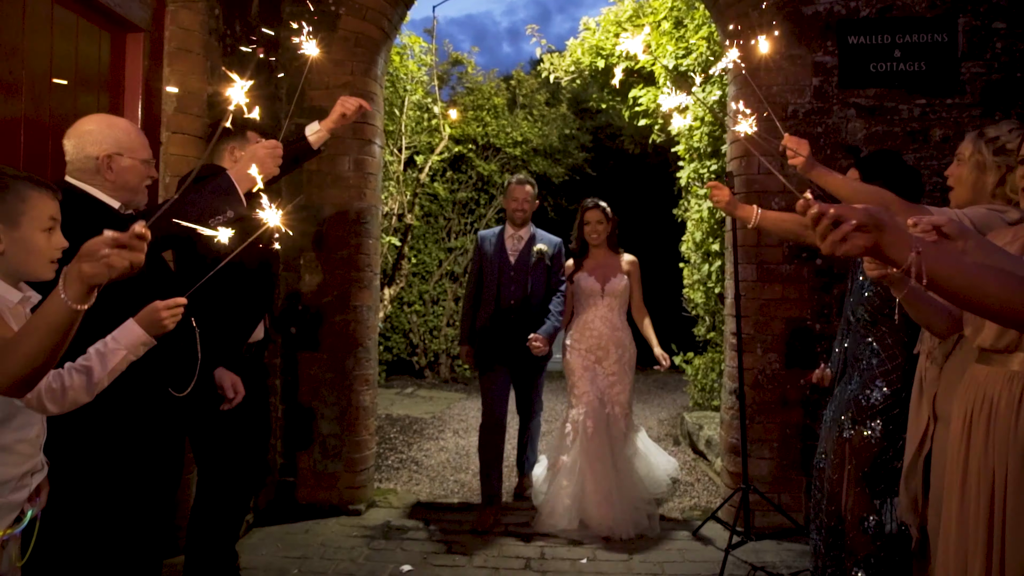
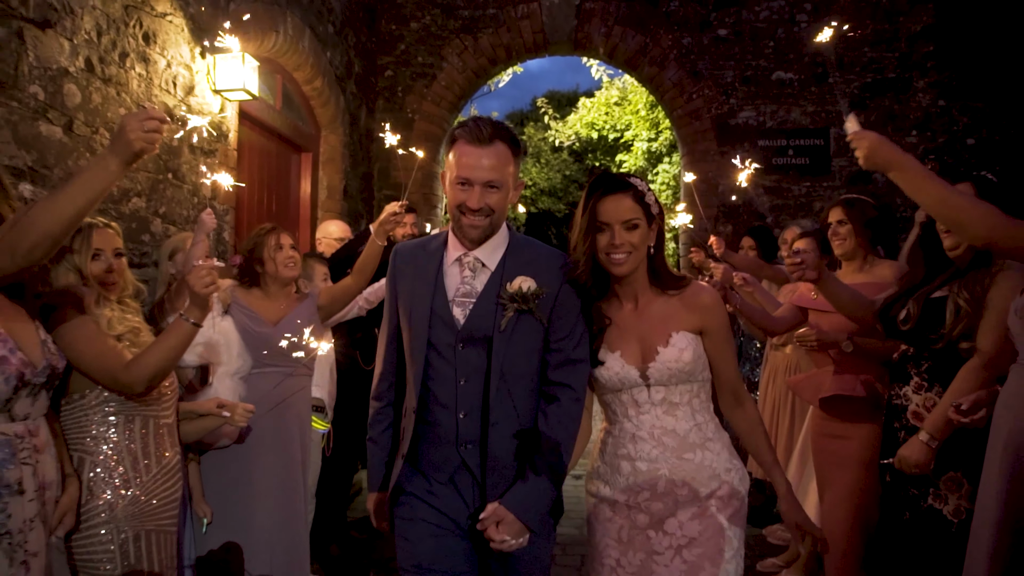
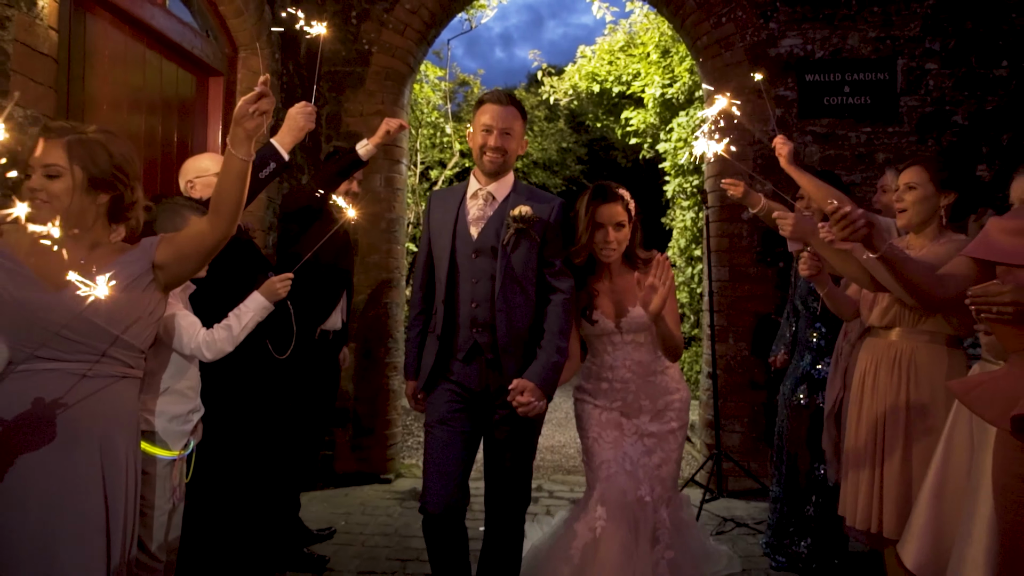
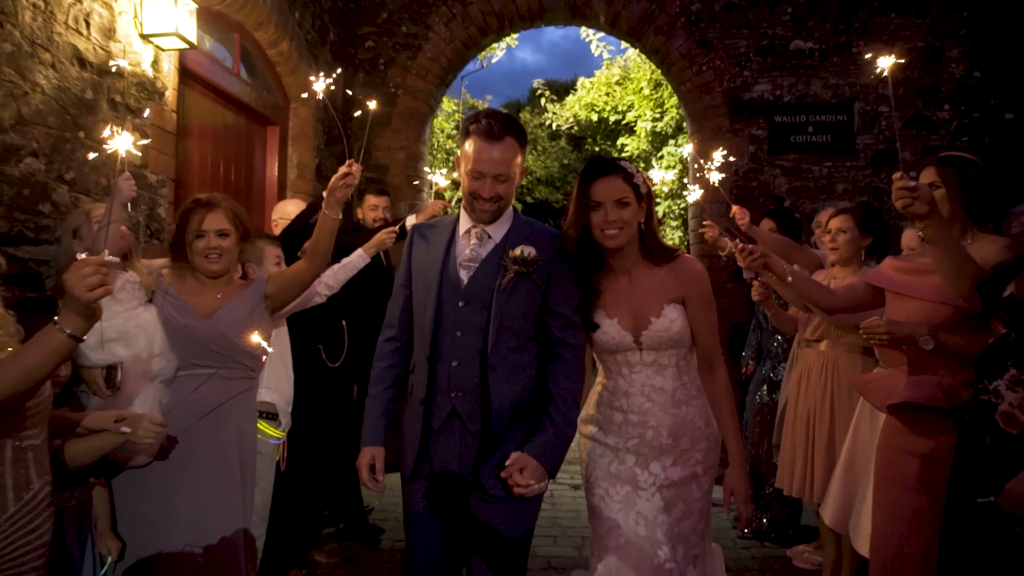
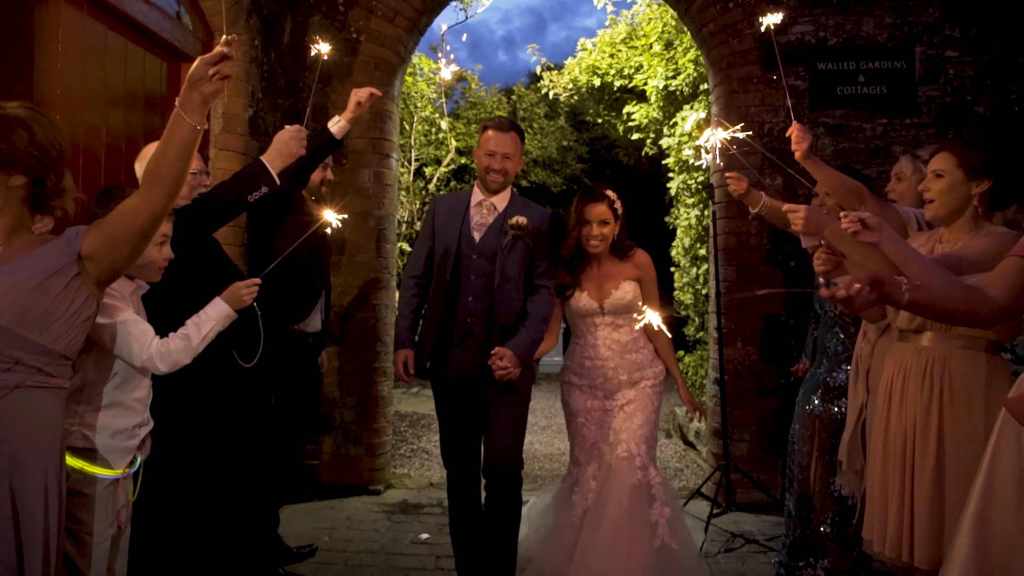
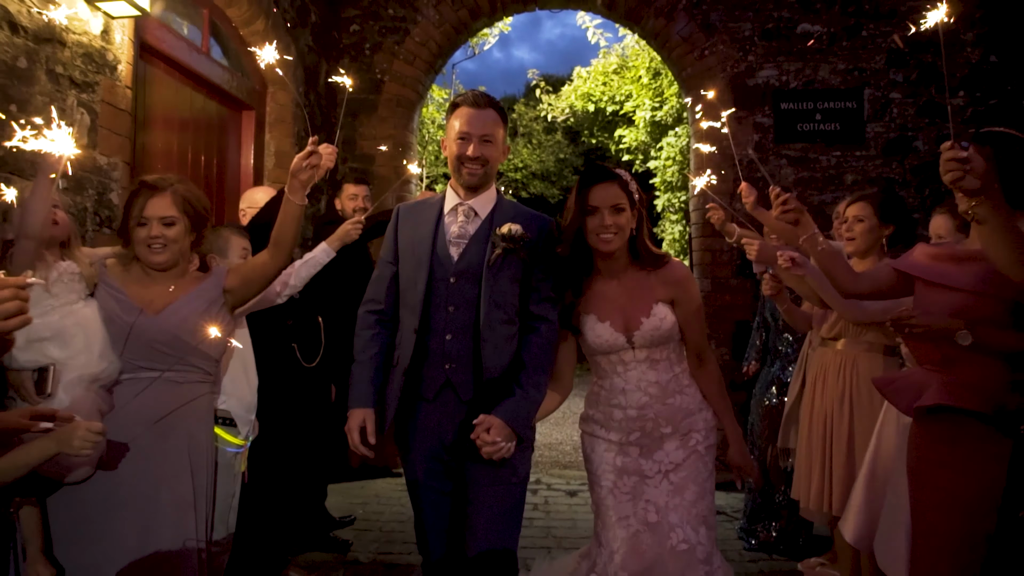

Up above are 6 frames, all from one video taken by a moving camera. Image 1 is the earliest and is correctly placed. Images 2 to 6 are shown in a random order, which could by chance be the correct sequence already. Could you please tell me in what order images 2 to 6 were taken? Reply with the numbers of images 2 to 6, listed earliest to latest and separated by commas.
5, 3, 6, 4, 2
